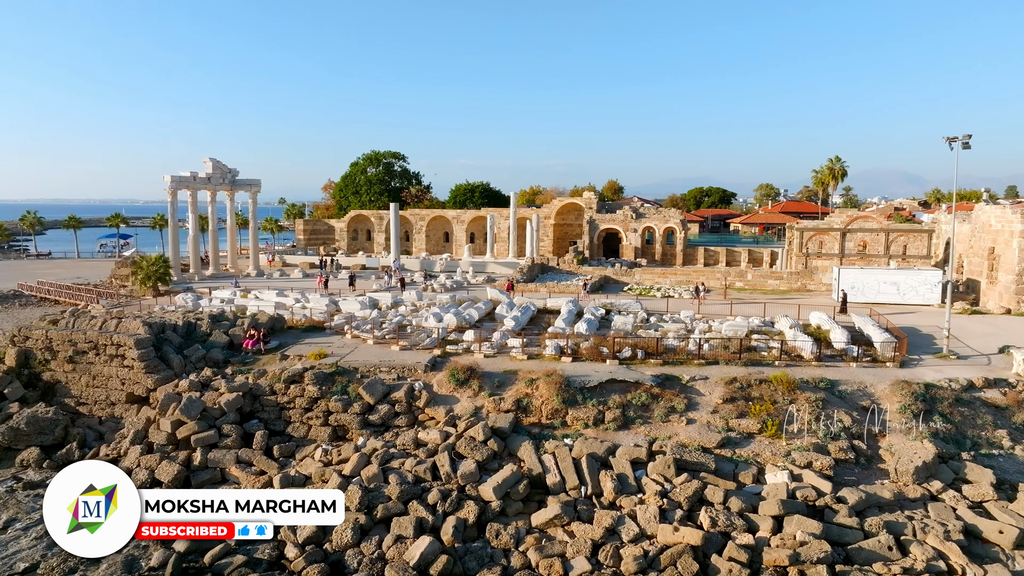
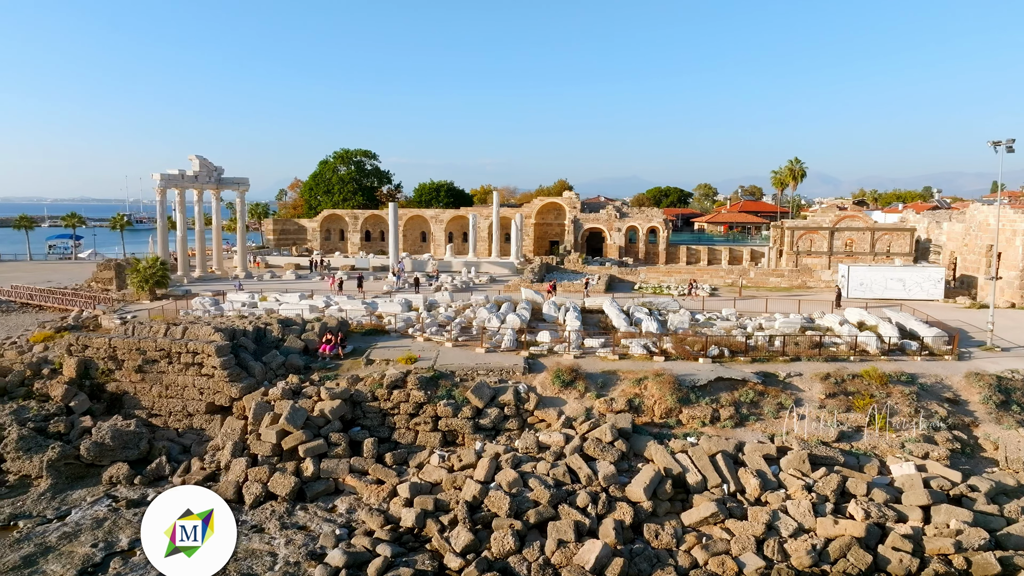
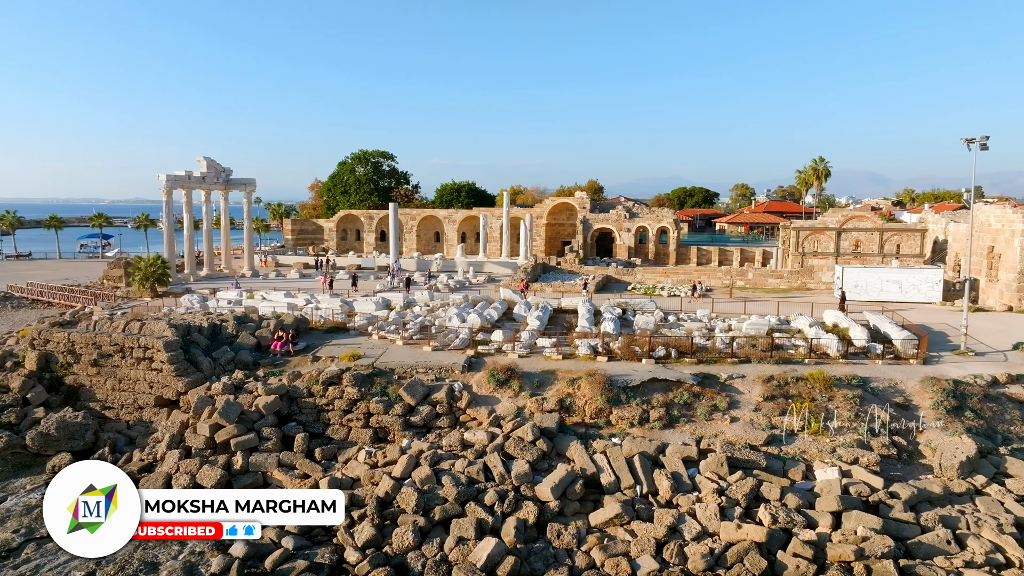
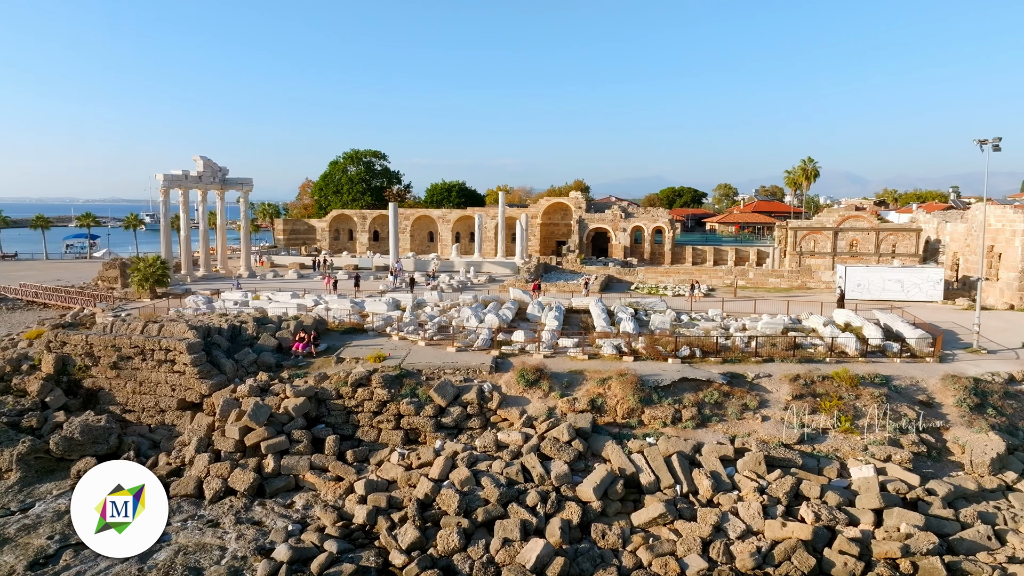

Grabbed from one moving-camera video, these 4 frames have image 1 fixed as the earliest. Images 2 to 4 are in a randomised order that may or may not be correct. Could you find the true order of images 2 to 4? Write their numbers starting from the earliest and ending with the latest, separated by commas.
3, 4, 2
